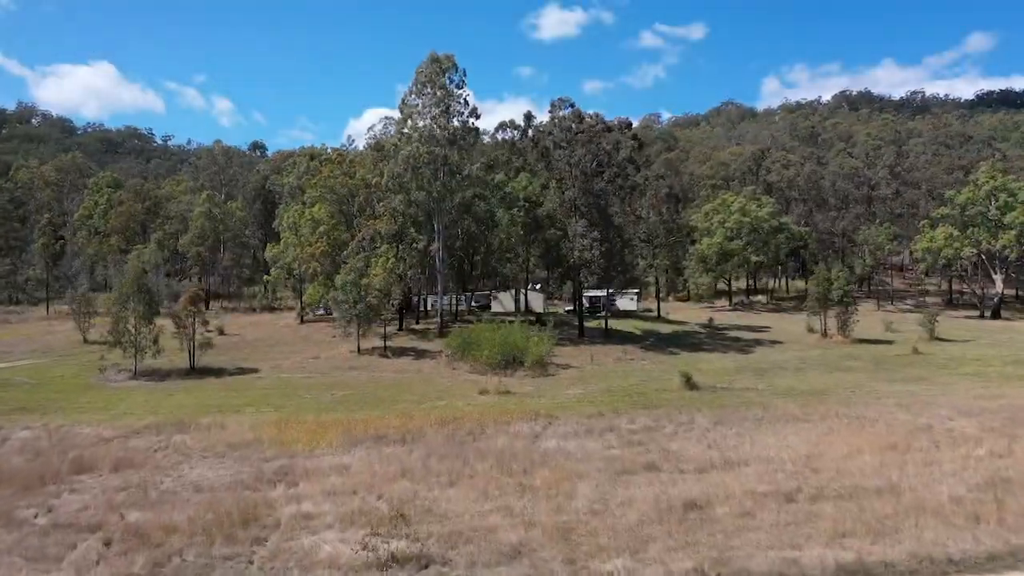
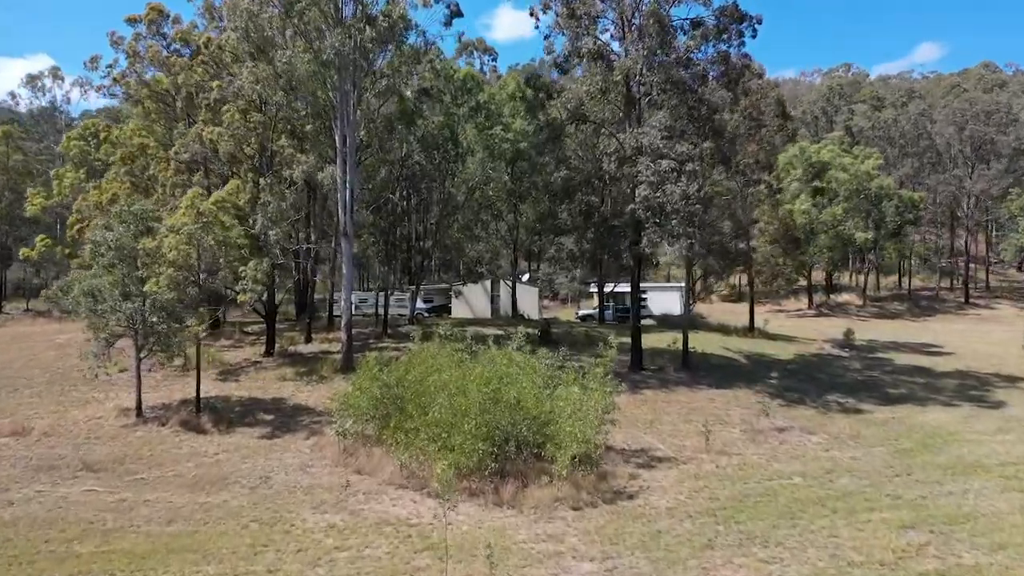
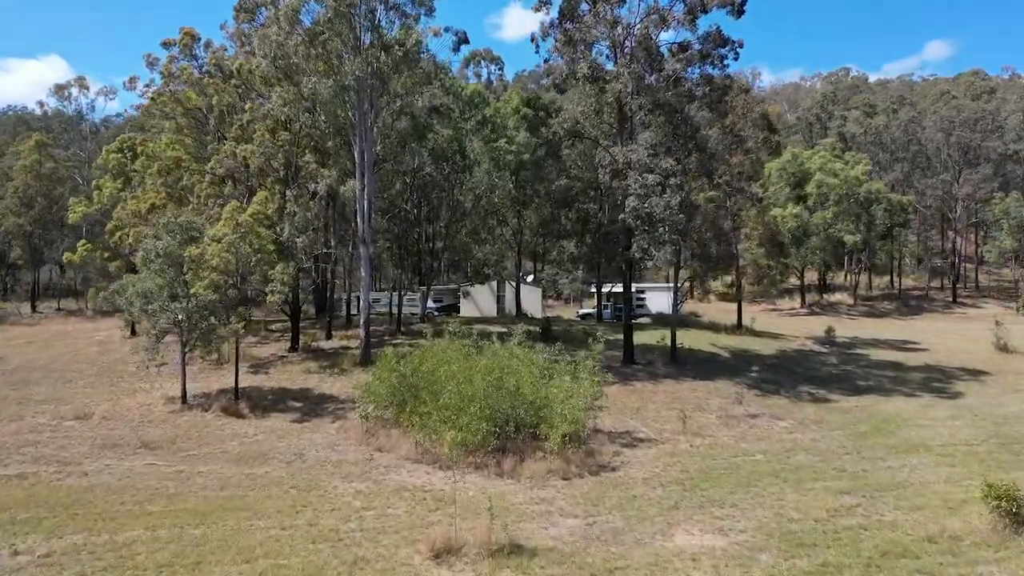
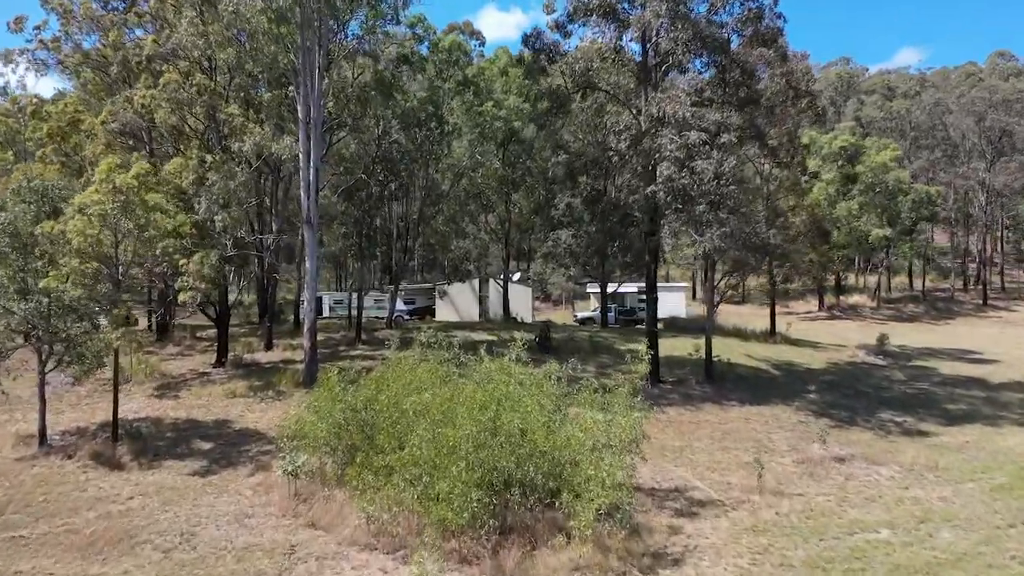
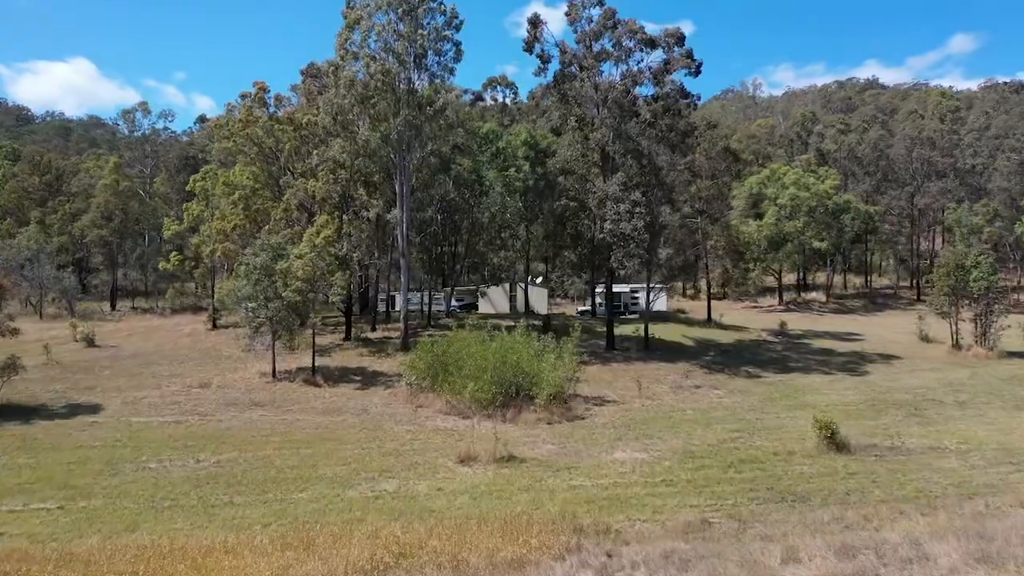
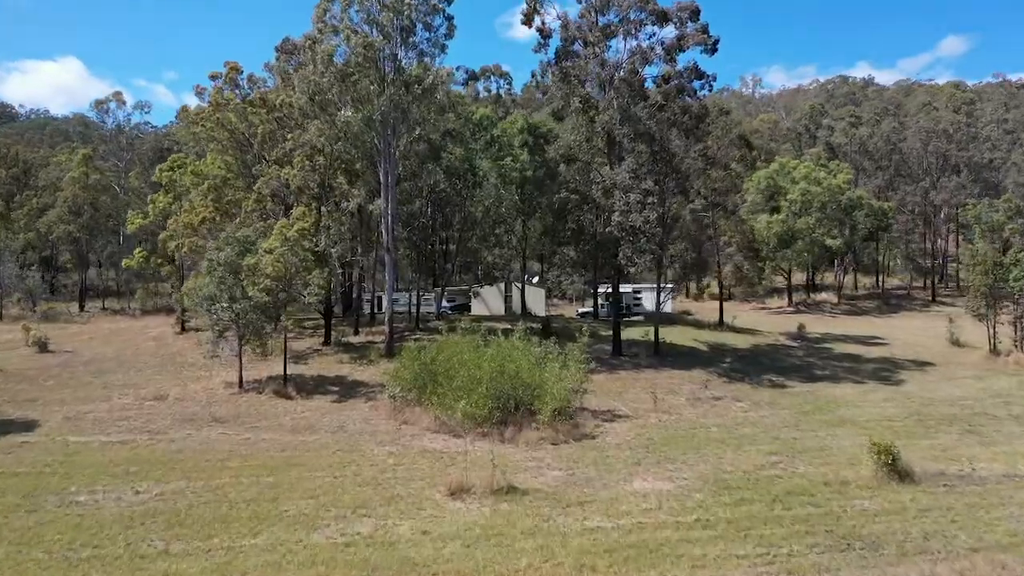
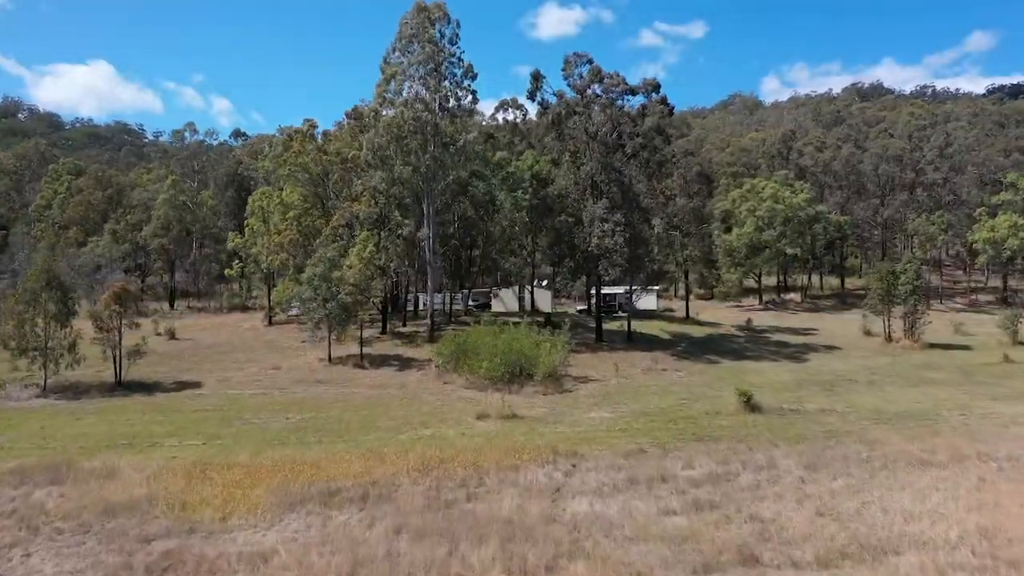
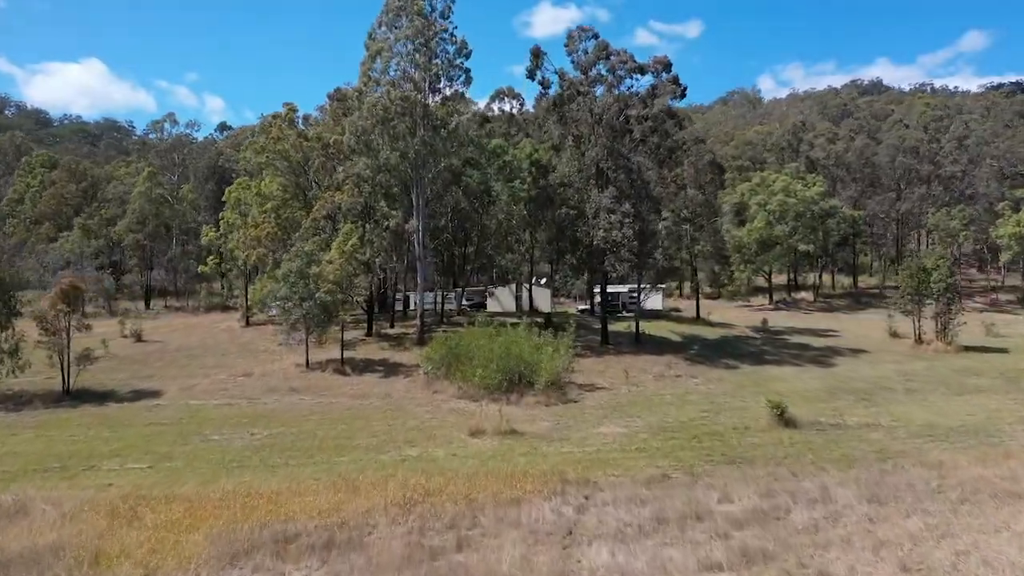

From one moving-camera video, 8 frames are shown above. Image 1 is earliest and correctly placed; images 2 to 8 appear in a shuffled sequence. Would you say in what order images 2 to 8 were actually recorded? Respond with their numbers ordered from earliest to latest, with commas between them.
7, 8, 5, 6, 3, 2, 4
